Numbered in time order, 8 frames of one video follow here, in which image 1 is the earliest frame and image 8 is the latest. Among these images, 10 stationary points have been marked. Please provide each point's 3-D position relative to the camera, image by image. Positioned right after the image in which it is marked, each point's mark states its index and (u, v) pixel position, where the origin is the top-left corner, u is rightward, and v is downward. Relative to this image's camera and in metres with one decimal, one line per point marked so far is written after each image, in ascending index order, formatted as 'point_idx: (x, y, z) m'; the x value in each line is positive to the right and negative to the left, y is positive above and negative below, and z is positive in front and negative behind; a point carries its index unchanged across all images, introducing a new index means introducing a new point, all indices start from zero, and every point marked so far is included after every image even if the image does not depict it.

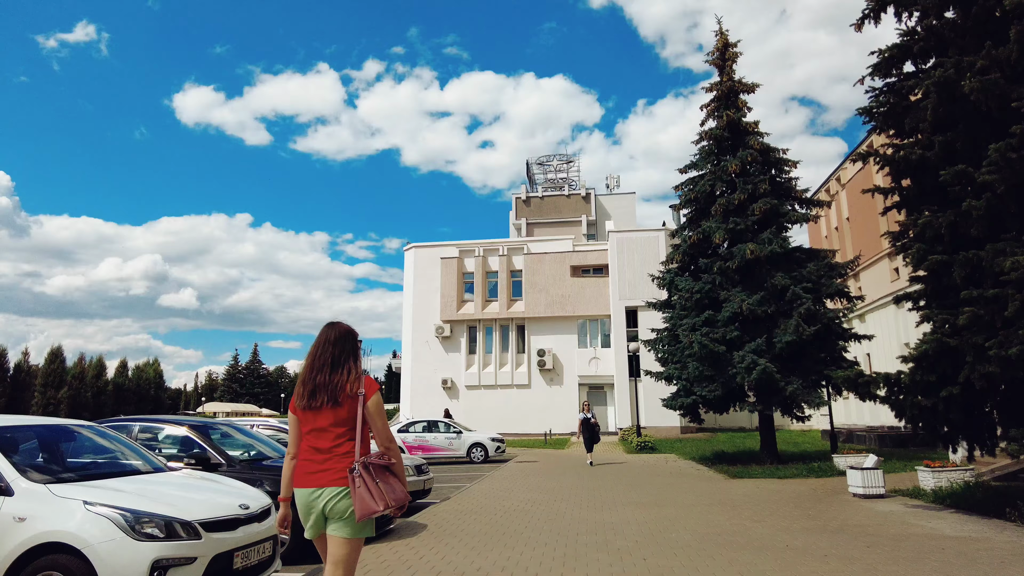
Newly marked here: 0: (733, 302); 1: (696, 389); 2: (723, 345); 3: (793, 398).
0: (+5.6, -0.4, +15.8) m
1: (+4.7, -2.6, +16.0) m
2: (+5.4, -1.4, +15.8) m
3: (+6.7, -2.7, +14.9) m
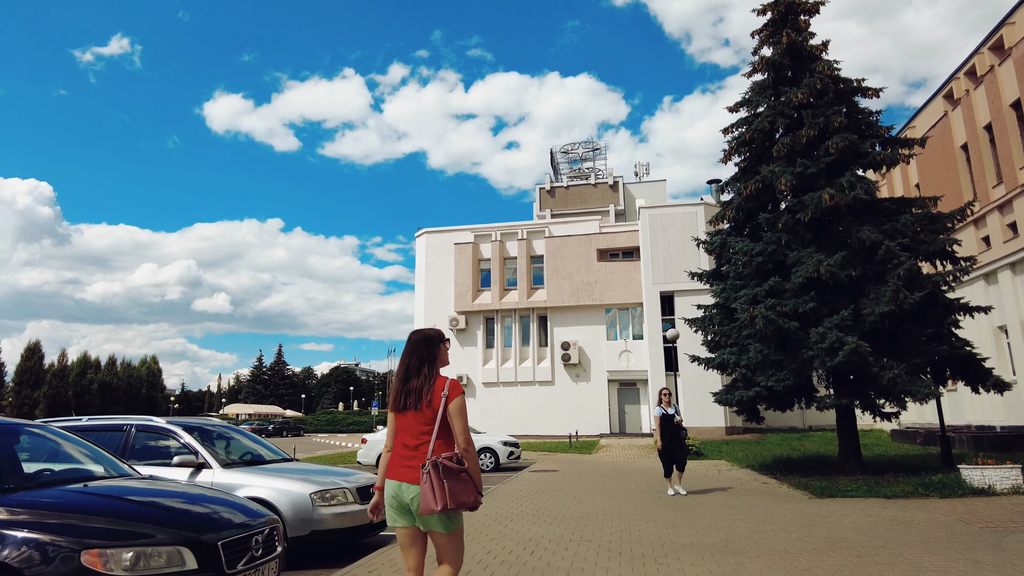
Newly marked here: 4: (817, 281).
0: (+5.7, +0.4, +12.2) m
1: (+4.9, -1.8, +12.5) m
2: (+5.5, -0.6, +12.2) m
3: (+6.8, -1.9, +11.3) m
4: (+6.0, +0.1, +12.2) m
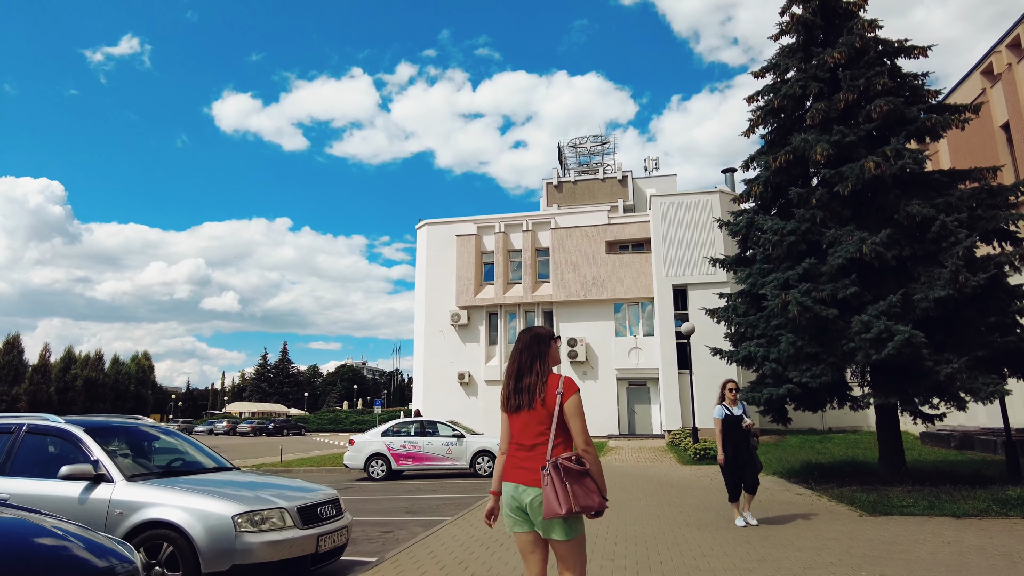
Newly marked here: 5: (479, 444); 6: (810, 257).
0: (+5.7, +0.7, +10.6) m
1: (+4.9, -1.5, +10.9) m
2: (+5.5, -0.3, +10.6) m
3: (+6.8, -1.6, +9.7) m
4: (+5.9, +0.4, +10.7) m
5: (-0.9, -4.1, +16.2) m
6: (+5.4, +0.6, +11.2) m
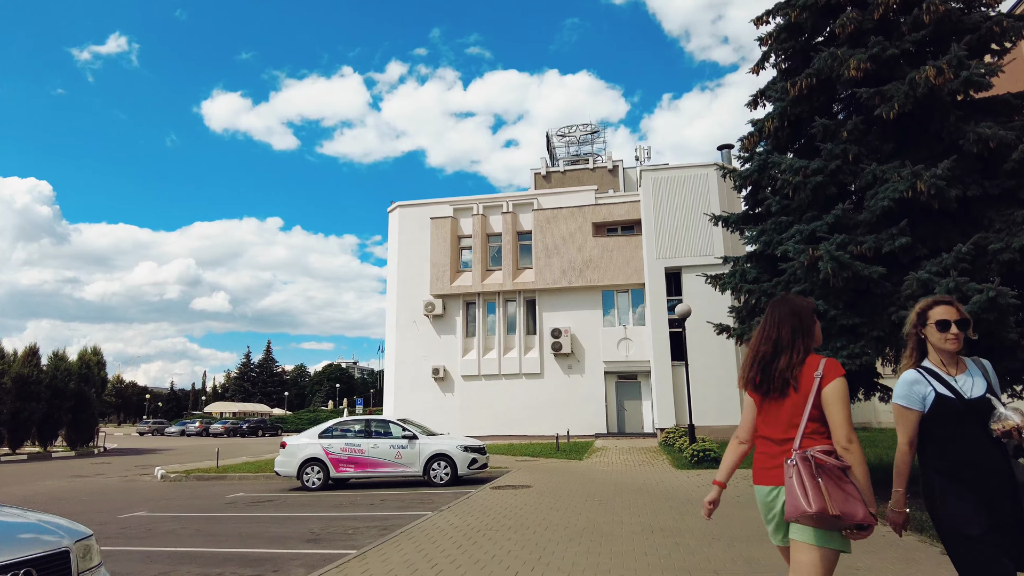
0: (+4.9, +1.4, +8.1) m
1: (+4.1, -0.9, +8.4) m
2: (+4.7, +0.3, +8.1) m
3: (+6.0, -0.9, +7.2) m
4: (+5.2, +1.1, +8.1) m
5: (-1.7, -3.5, +13.5) m
6: (+4.6, +1.2, +8.6) m
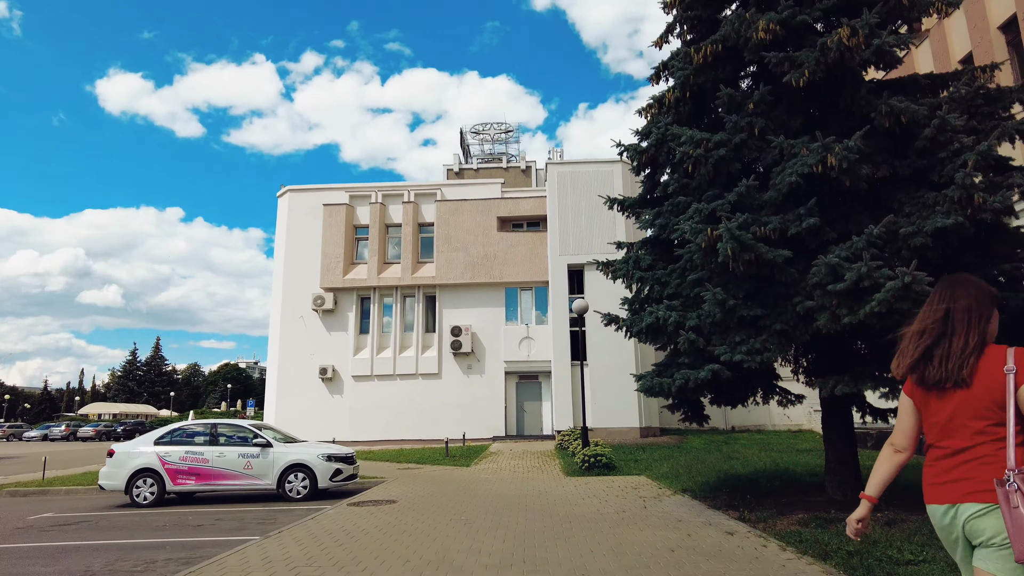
0: (+3.3, +1.5, +7.2) m
1: (+2.4, -0.7, +7.3) m
2: (+3.1, +0.4, +7.1) m
3: (+4.5, -0.8, +6.4) m
4: (+3.6, +1.2, +7.3) m
5: (-4.1, -3.1, +11.7) m
6: (+2.9, +1.4, +7.7) m
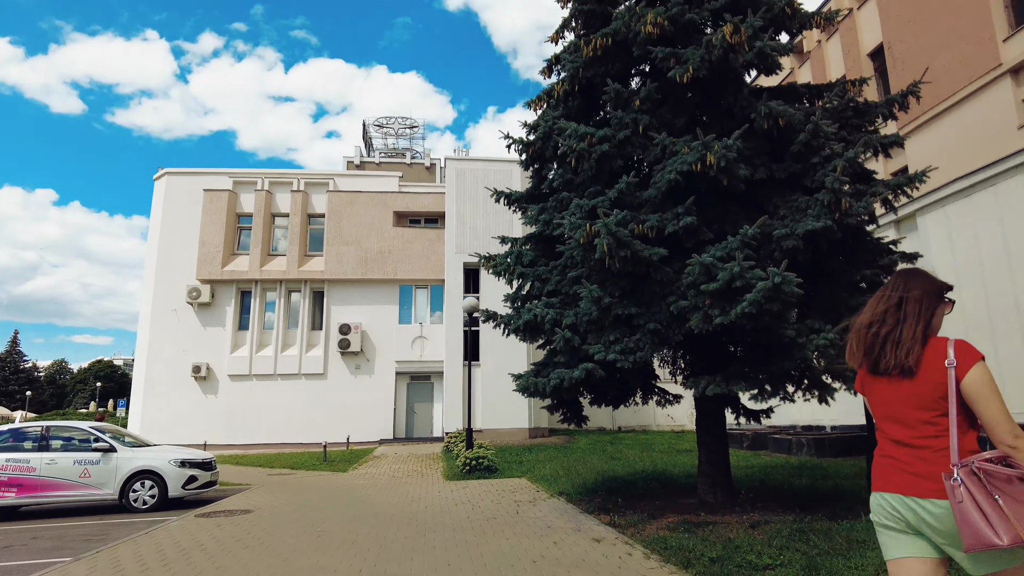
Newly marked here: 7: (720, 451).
0: (+1.9, +1.5, +7.1) m
1: (+0.9, -0.7, +7.1) m
2: (+1.7, +0.5, +7.0) m
3: (+3.1, -0.8, +6.5) m
4: (+2.1, +1.2, +7.2) m
5: (-6.3, -2.9, +10.3) m
6: (+1.4, +1.4, +7.5) m
7: (+2.7, -2.1, +8.0) m
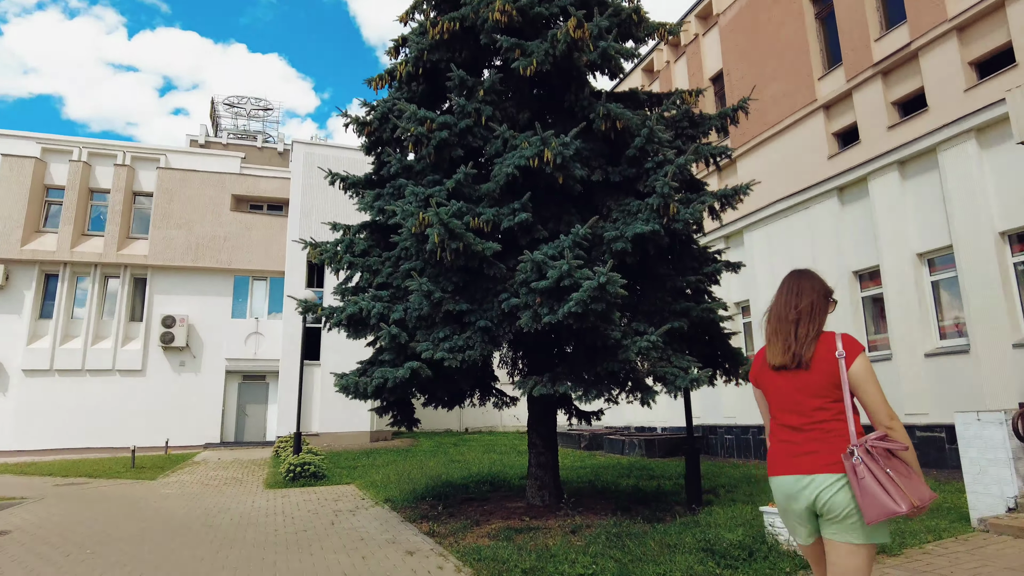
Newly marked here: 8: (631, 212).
0: (+0.1, +1.5, +6.8) m
1: (-1.0, -0.6, +6.6) m
2: (-0.2, +0.5, +6.7) m
3: (+1.3, -0.9, +6.5) m
4: (+0.2, +1.2, +7.0) m
5: (-8.8, -2.5, +8.2) m
6: (-0.5, +1.4, +7.2) m
7: (+0.5, -2.1, +7.9) m
8: (+1.3, +0.8, +6.9) m
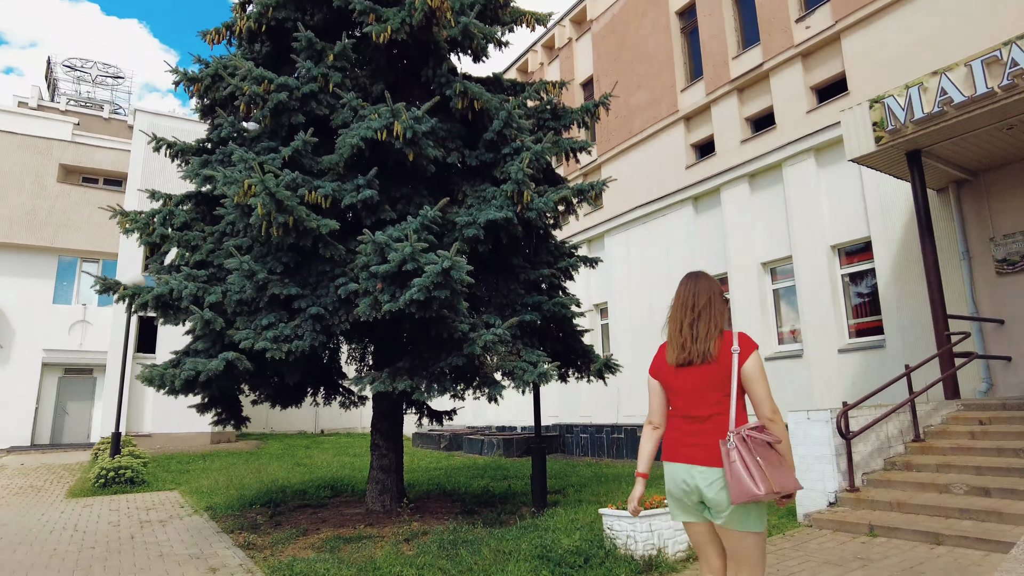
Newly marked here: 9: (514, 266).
0: (-1.4, +1.7, +6.2) m
1: (-2.5, -0.4, +5.8) m
2: (-1.7, +0.7, +6.0) m
3: (-0.3, -0.8, +6.1) m
4: (-1.3, +1.4, +6.4) m
5: (-10.6, -2.0, +5.9) m
6: (-2.1, +1.6, +6.5) m
7: (-1.4, -2.0, +7.3) m
8: (-0.3, +1.0, +6.5) m
9: (0.0, +0.3, +6.7) m
